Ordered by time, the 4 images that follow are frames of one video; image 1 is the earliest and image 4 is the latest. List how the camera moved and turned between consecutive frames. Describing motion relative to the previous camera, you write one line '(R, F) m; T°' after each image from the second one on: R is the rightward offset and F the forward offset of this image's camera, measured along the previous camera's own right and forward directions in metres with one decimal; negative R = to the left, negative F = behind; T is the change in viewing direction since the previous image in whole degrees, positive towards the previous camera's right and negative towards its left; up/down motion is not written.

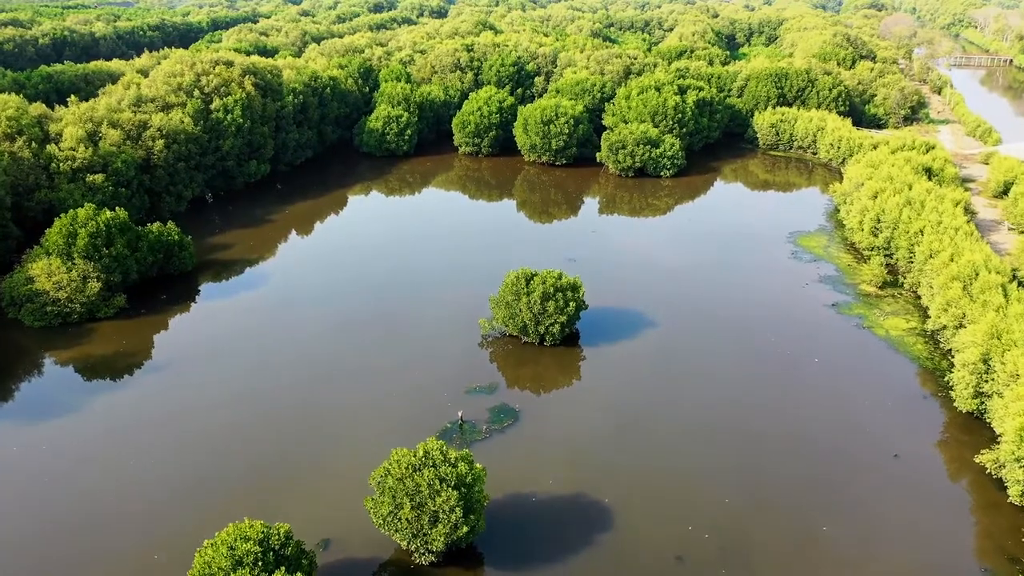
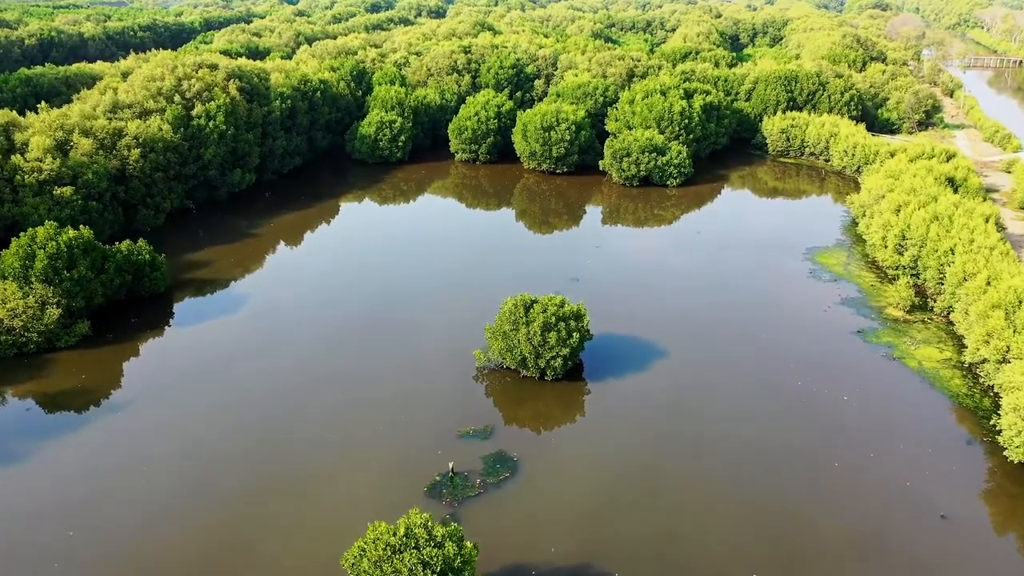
(+0.1, +3.1) m; 0°
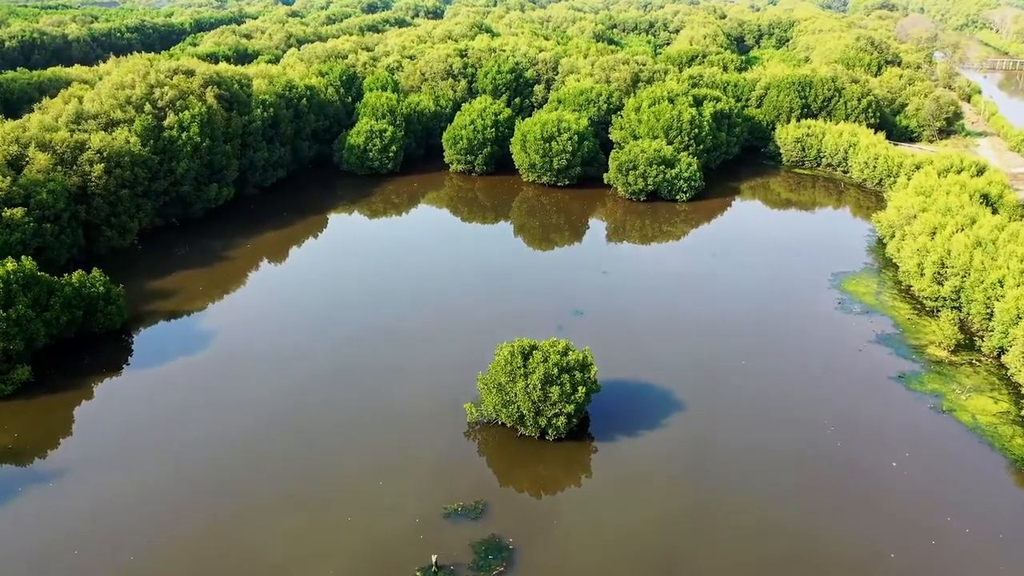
(+0.2, +4.2) m; 0°
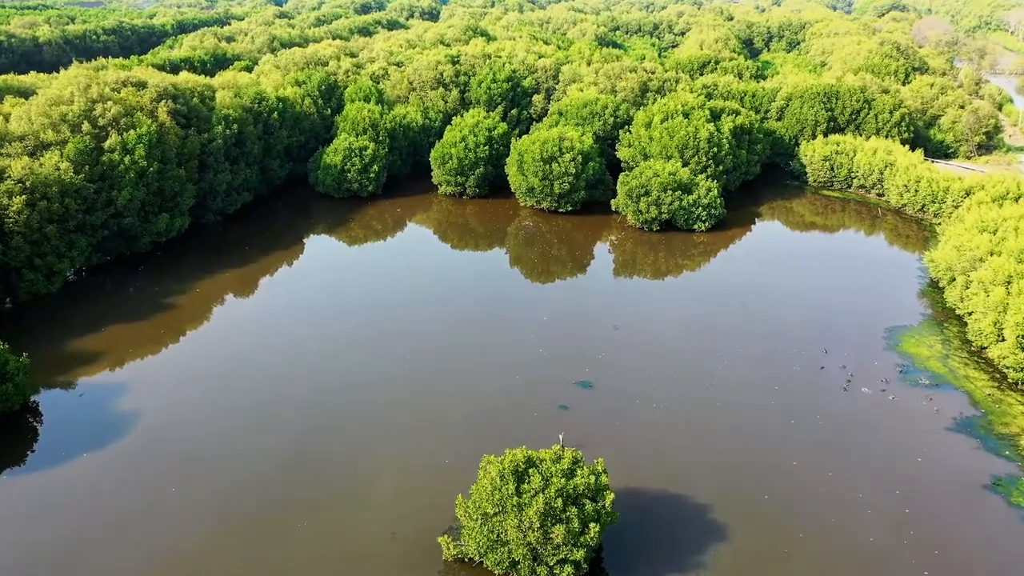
(+0.3, +6.9) m; 0°
